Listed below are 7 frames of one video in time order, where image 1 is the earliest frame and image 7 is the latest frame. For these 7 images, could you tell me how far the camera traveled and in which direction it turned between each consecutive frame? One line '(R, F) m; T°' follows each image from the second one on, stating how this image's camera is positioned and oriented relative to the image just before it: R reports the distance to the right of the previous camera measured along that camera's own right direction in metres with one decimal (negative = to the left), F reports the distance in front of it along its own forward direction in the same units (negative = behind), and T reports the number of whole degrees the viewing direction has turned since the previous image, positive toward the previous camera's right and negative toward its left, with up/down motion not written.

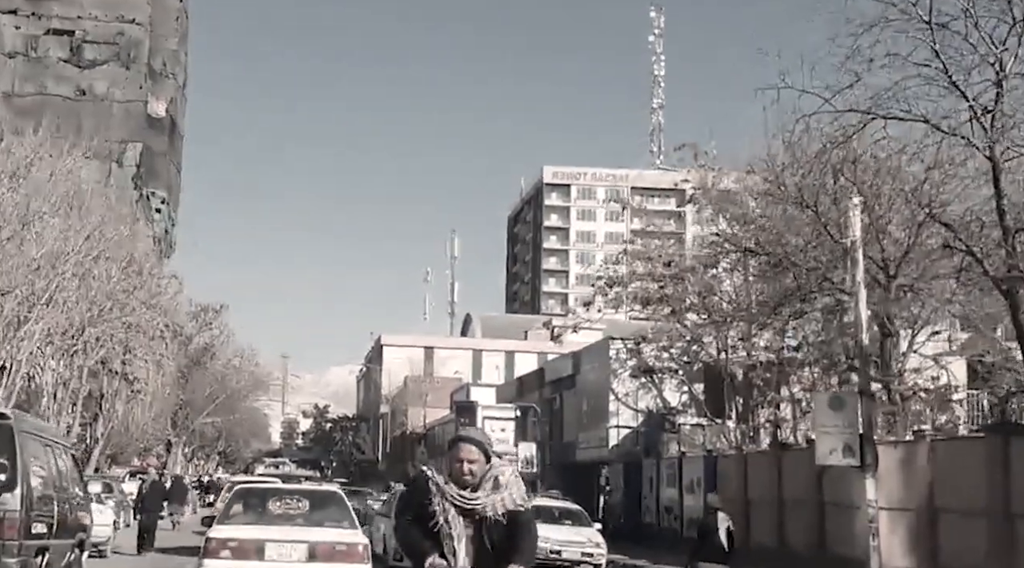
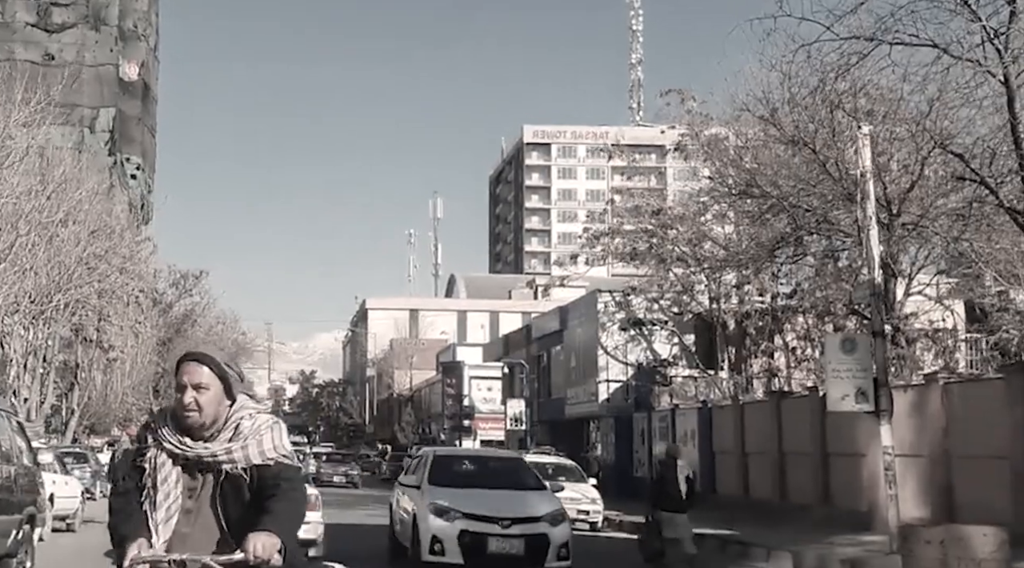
(0.0, +1.2) m; +1°
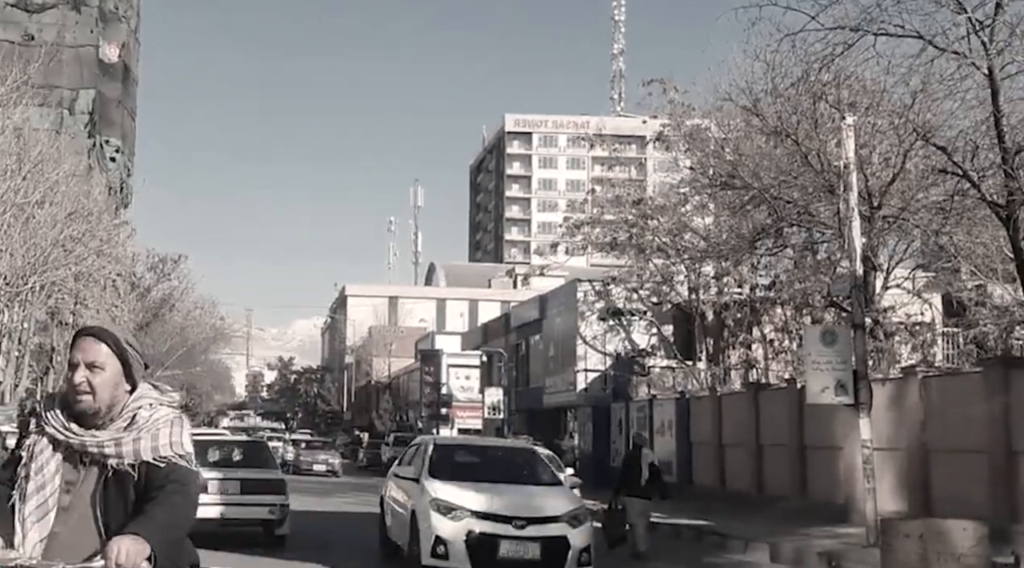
(0.0, +0.2) m; +1°
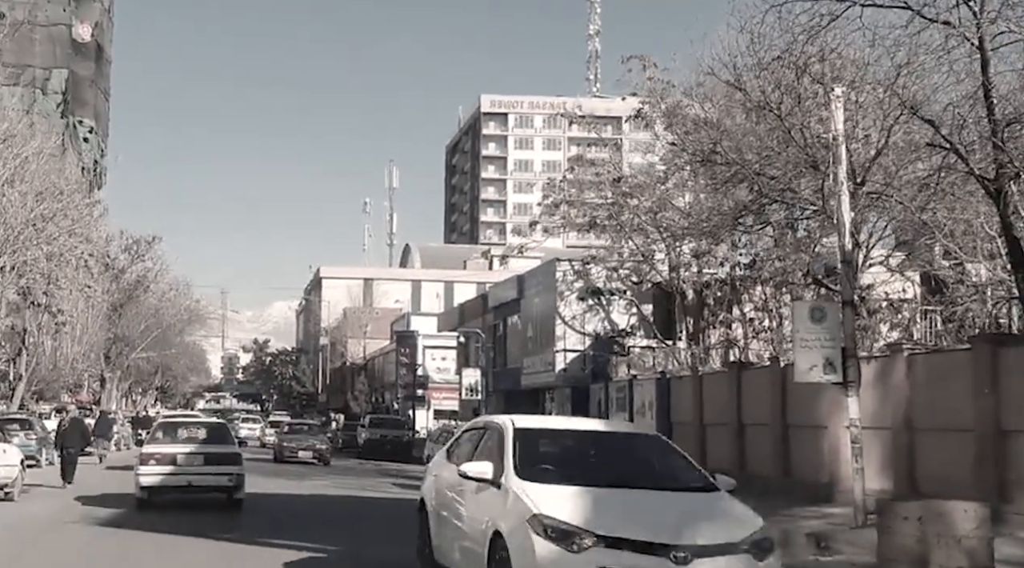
(-0.1, +0.4) m; +1°
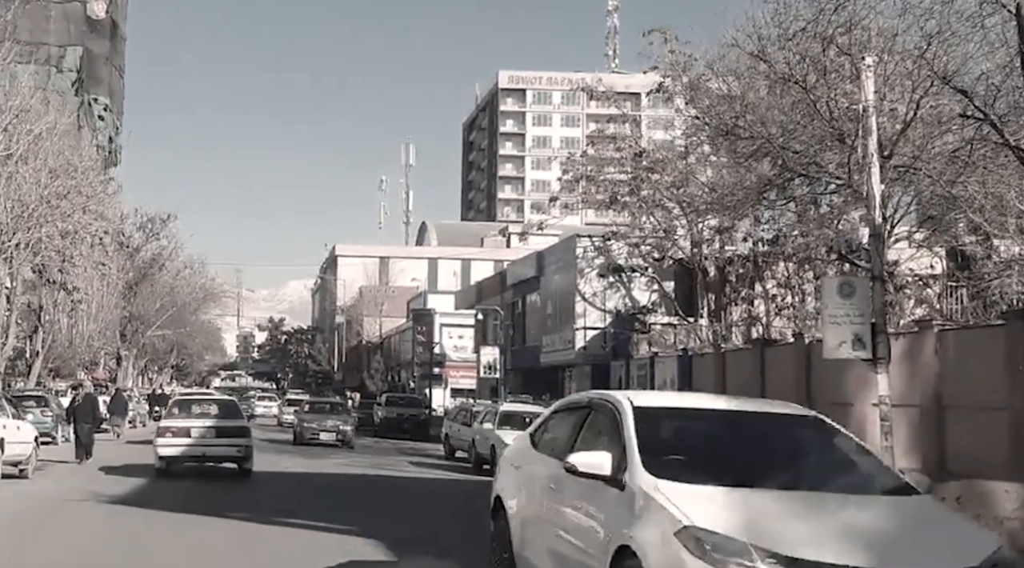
(-0.1, +0.4) m; -1°
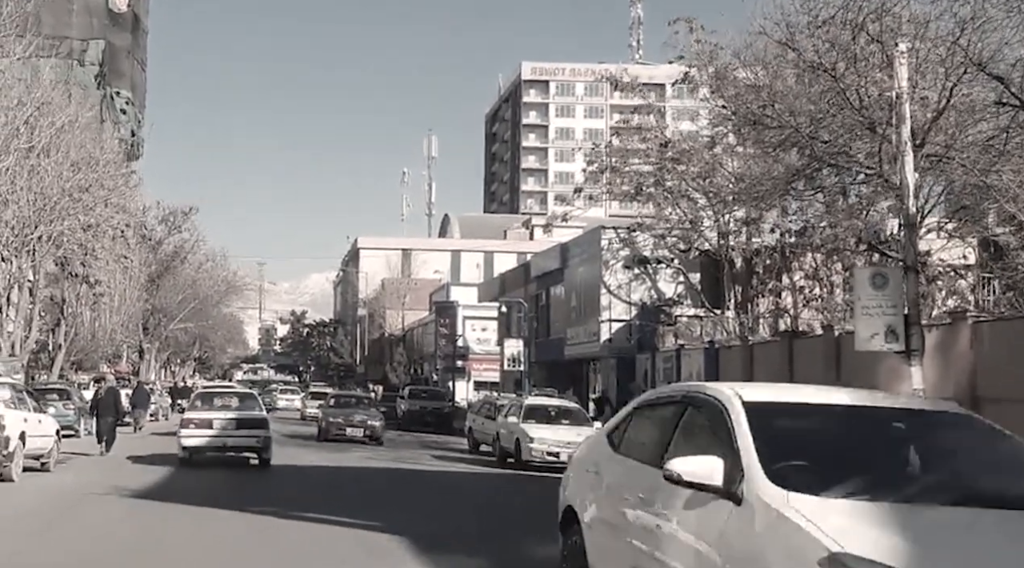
(-0.1, +0.3) m; -1°
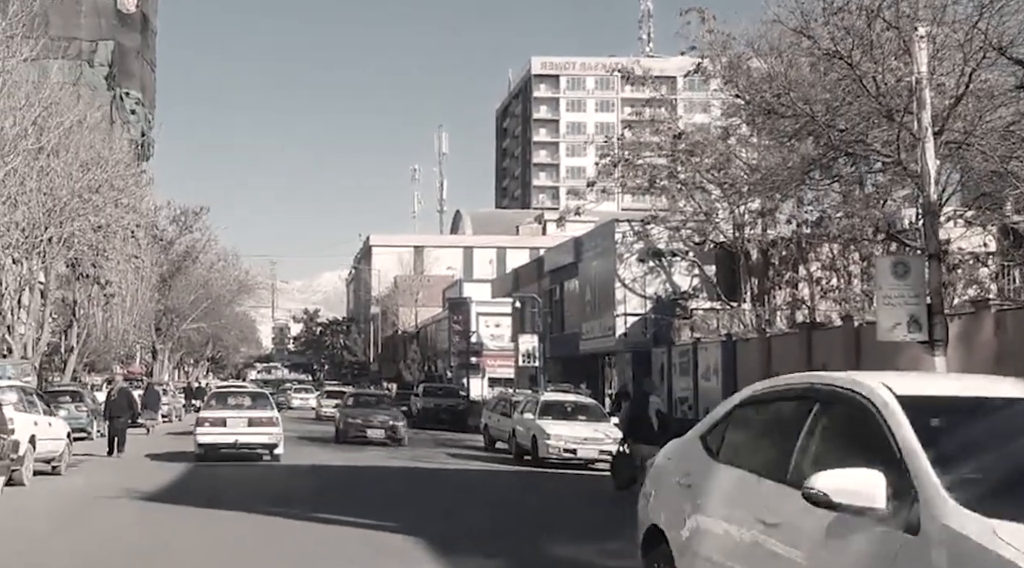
(0.0, +0.3) m; -1°
